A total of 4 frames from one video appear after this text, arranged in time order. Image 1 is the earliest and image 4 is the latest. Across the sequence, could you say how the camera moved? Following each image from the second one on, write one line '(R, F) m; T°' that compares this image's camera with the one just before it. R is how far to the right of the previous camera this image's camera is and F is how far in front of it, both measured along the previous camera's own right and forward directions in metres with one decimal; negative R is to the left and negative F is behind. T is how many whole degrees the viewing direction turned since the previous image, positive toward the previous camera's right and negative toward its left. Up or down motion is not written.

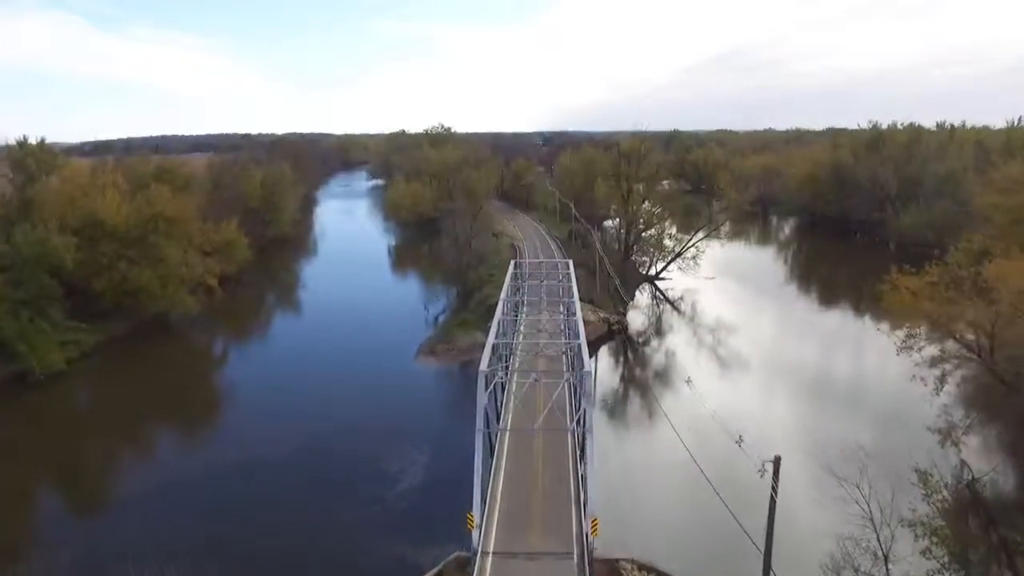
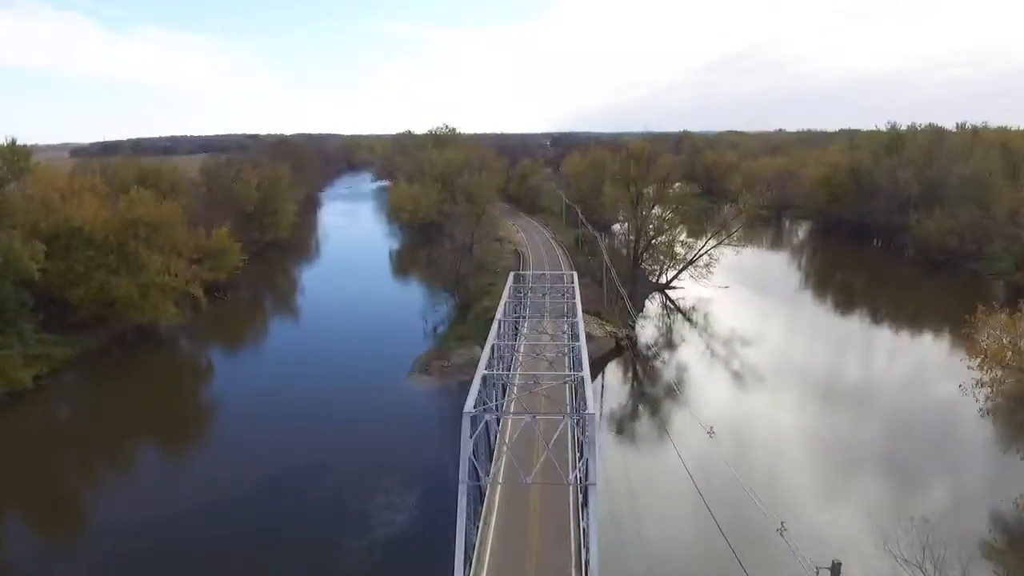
(+0.2, +1.7) m; -1°
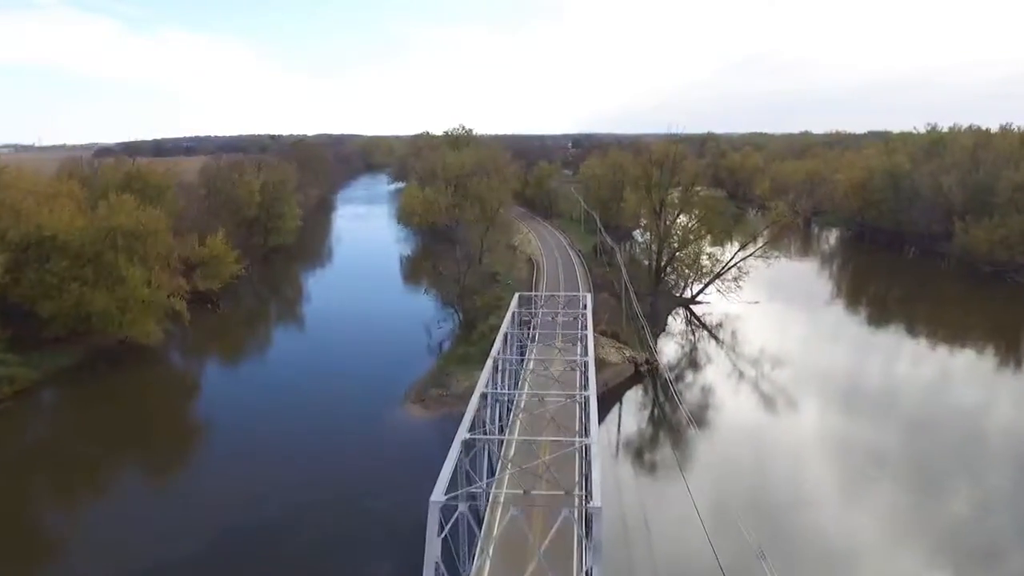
(+0.4, +2.4) m; -2°
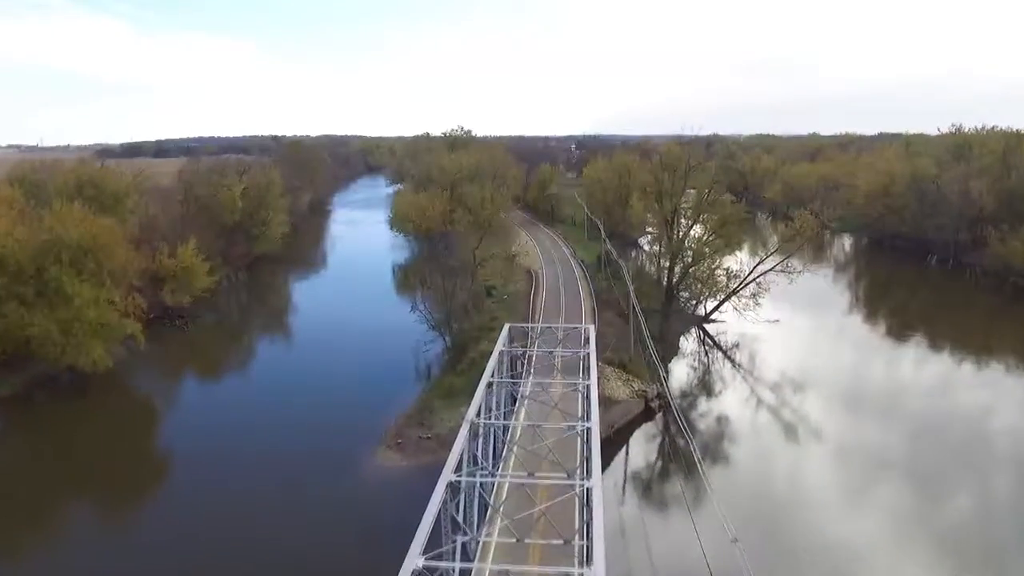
(+0.3, +2.8) m; 0°
